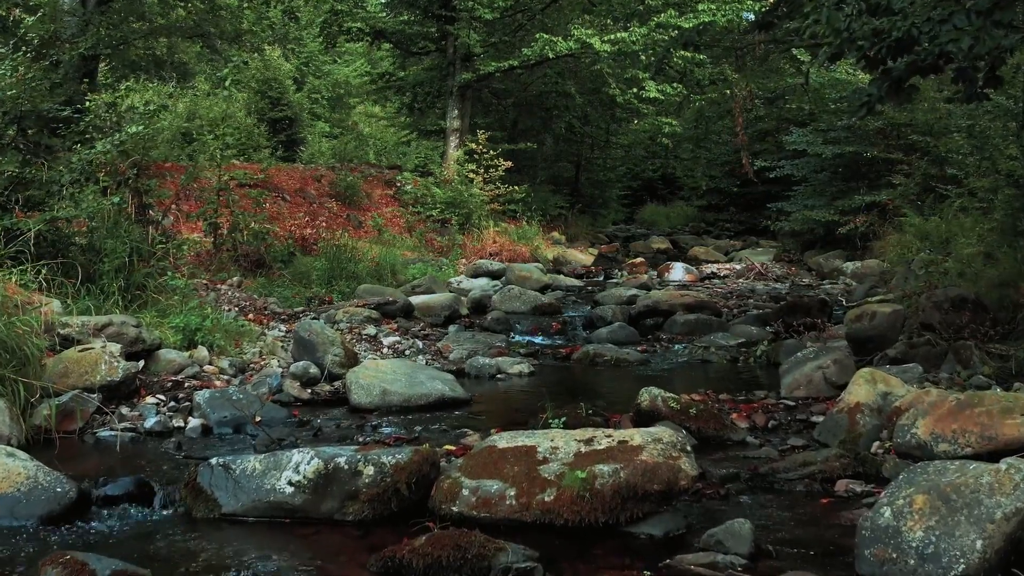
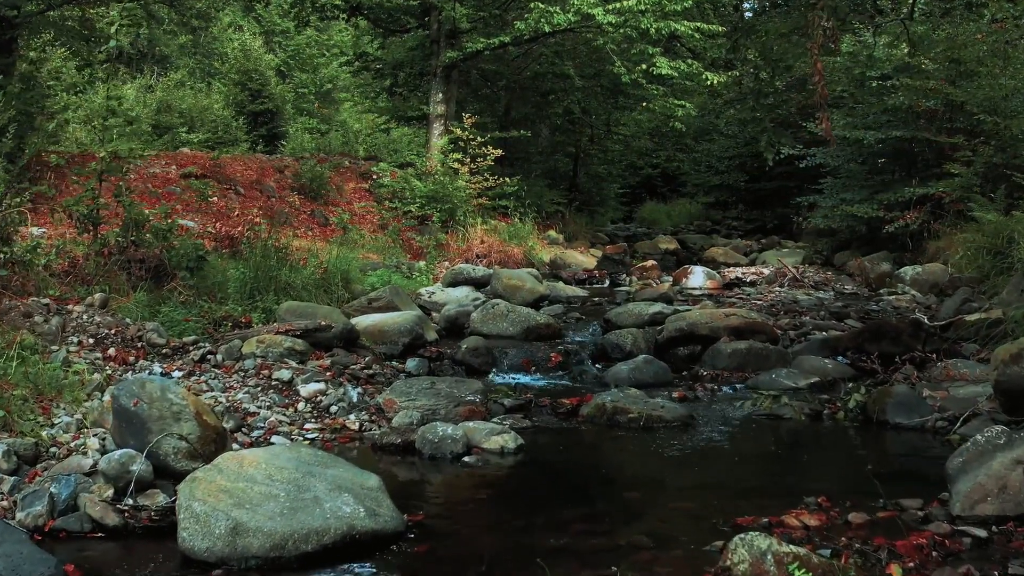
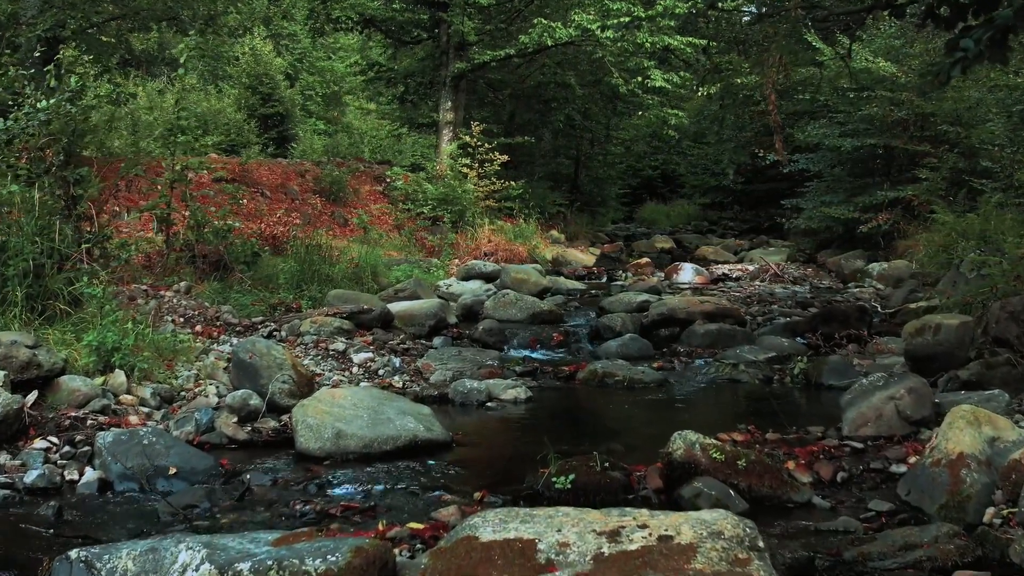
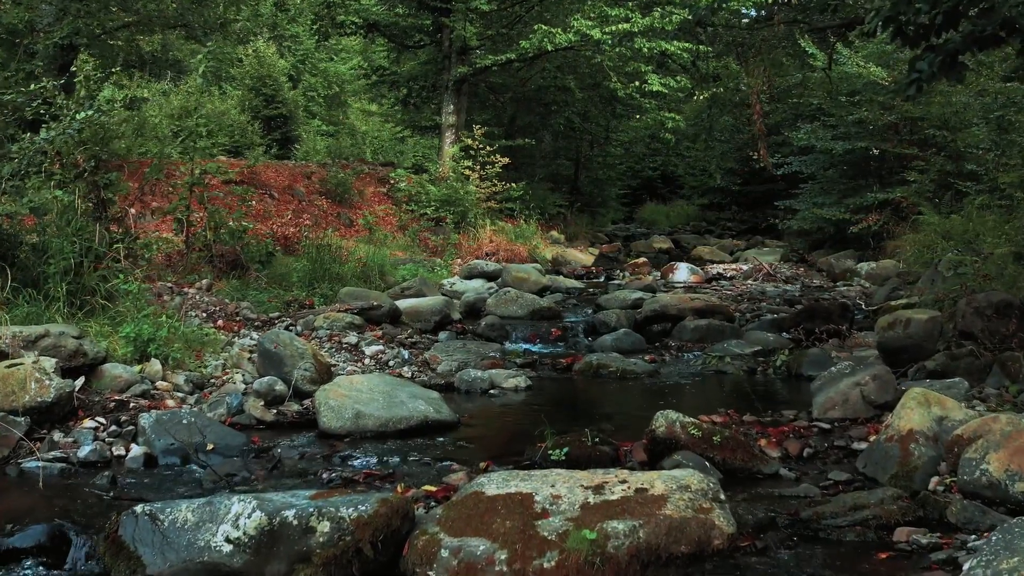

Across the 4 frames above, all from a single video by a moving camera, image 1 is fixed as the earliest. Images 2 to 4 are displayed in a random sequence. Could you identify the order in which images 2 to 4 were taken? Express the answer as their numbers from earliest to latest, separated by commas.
4, 3, 2
